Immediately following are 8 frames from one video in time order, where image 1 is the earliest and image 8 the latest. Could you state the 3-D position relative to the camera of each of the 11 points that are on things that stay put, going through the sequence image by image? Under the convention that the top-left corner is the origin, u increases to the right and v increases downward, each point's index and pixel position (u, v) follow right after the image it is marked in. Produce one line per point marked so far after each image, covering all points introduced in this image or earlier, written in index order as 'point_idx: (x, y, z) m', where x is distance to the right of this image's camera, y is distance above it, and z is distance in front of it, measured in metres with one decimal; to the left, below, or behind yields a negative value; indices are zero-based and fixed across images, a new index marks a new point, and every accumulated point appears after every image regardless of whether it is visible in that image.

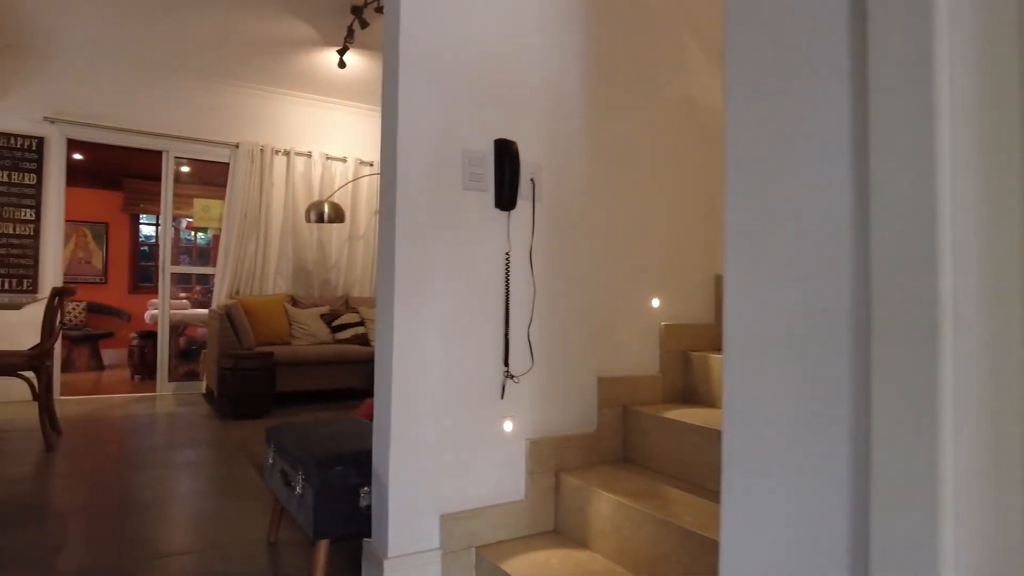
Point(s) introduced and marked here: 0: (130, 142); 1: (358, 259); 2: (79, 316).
0: (-2.8, +1.1, +4.8) m
1: (-1.3, +0.3, +5.6) m
2: (-4.4, -0.3, +6.7) m
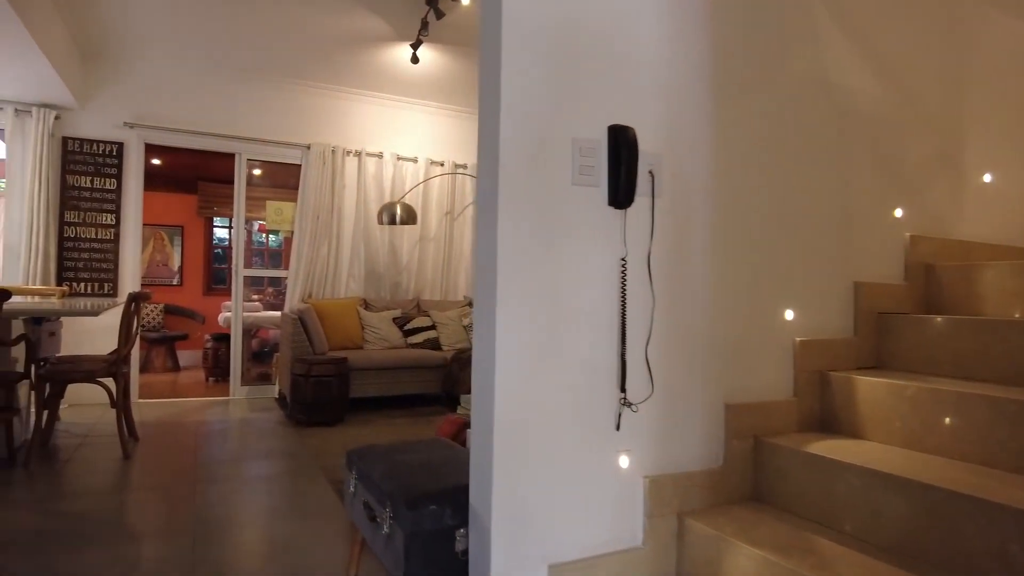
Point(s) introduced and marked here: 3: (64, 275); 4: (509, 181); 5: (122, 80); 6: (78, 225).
0: (-2.2, +1.0, +4.8) m
1: (-0.7, +0.2, +5.4) m
2: (-3.6, -0.3, +6.8) m
3: (-3.1, +0.1, +4.5) m
4: (0.0, +0.2, +1.3) m
5: (-2.7, +1.4, +4.6) m
6: (-3.0, +0.4, +4.5) m
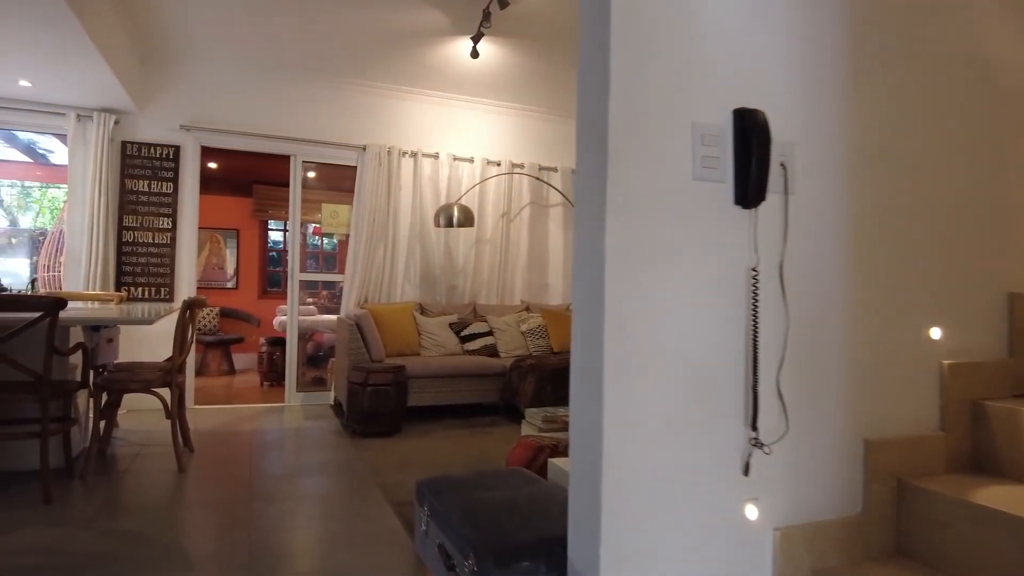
0: (-1.8, +1.0, +4.7) m
1: (-0.2, +0.2, +5.3) m
2: (-3.1, -0.3, +6.8) m
3: (-2.6, 0.0, +4.4) m
4: (+0.2, +0.2, +1.1) m
5: (-2.3, +1.4, +4.5) m
6: (-2.6, +0.4, +4.5) m
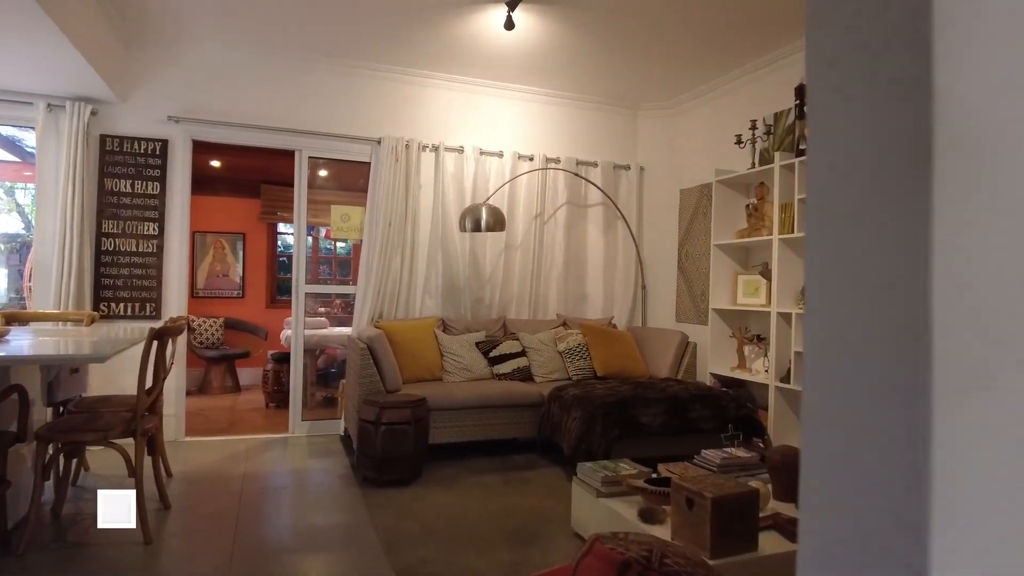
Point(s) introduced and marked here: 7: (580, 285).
0: (-1.6, +0.9, +4.1) m
1: (0.0, +0.1, +4.6) m
2: (-2.8, -0.4, +6.2) m
3: (-2.4, 0.0, +3.9) m
4: (+0.3, +0.1, +0.5) m
5: (-2.1, +1.3, +3.9) m
6: (-2.3, +0.3, +3.9) m
7: (+0.5, 0.0, +4.8) m
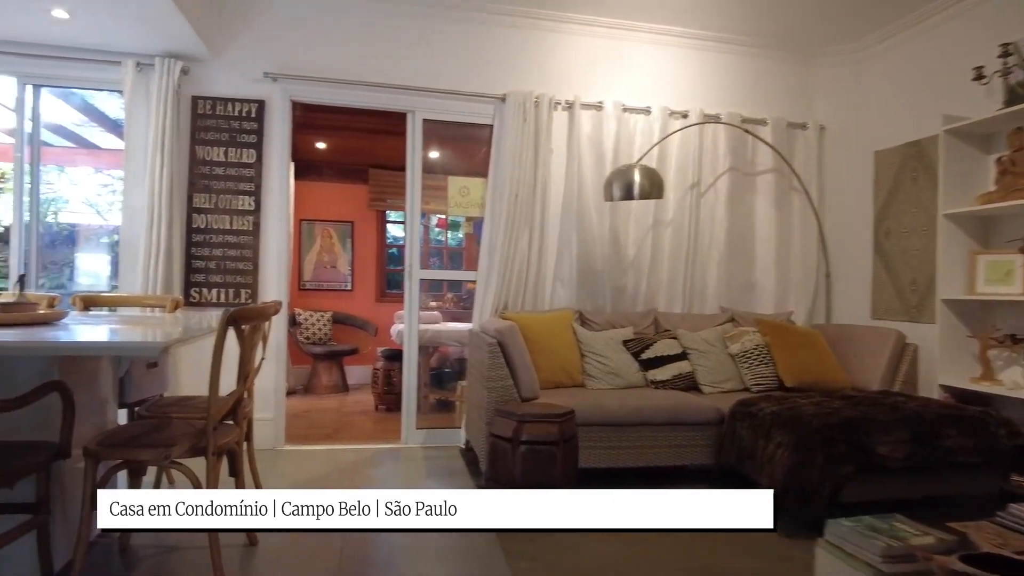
0: (-0.8, +1.0, +3.5) m
1: (+0.9, +0.2, +3.8) m
2: (-1.7, -0.4, +5.8) m
3: (-1.7, 0.0, +3.4) m
4: (+0.5, +0.2, -0.4) m
5: (-1.3, +1.4, +3.4) m
6: (-1.6, +0.4, +3.4) m
7: (+1.4, +0.1, +3.9) m
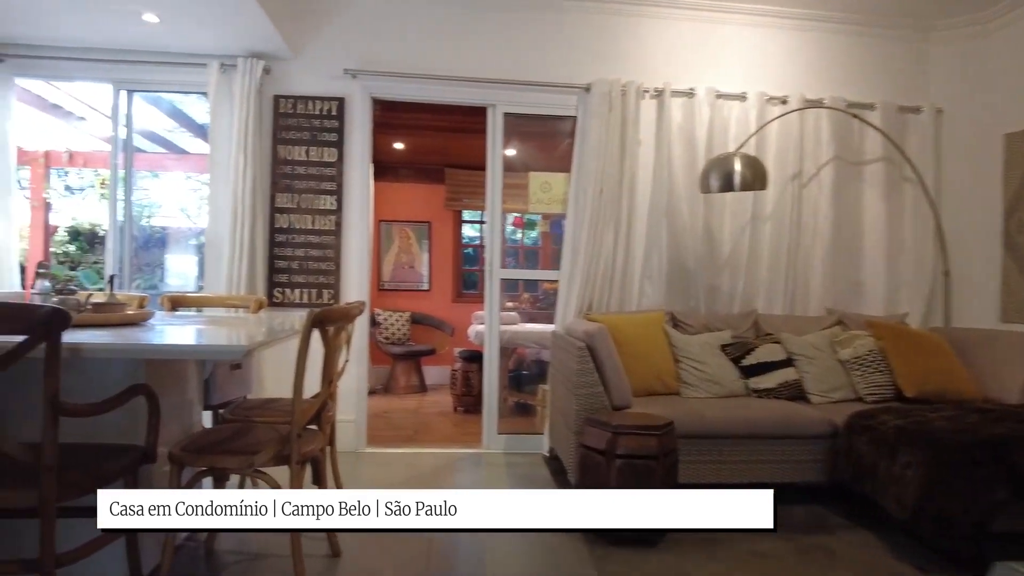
0: (-0.3, +1.0, +3.4) m
1: (+1.3, +0.2, +3.5) m
2: (-1.0, -0.4, +5.8) m
3: (-1.2, 0.0, +3.4) m
4: (+0.6, +0.2, -0.6) m
5: (-0.9, +1.4, +3.4) m
6: (-1.1, +0.4, +3.4) m
7: (+1.8, +0.1, +3.6) m
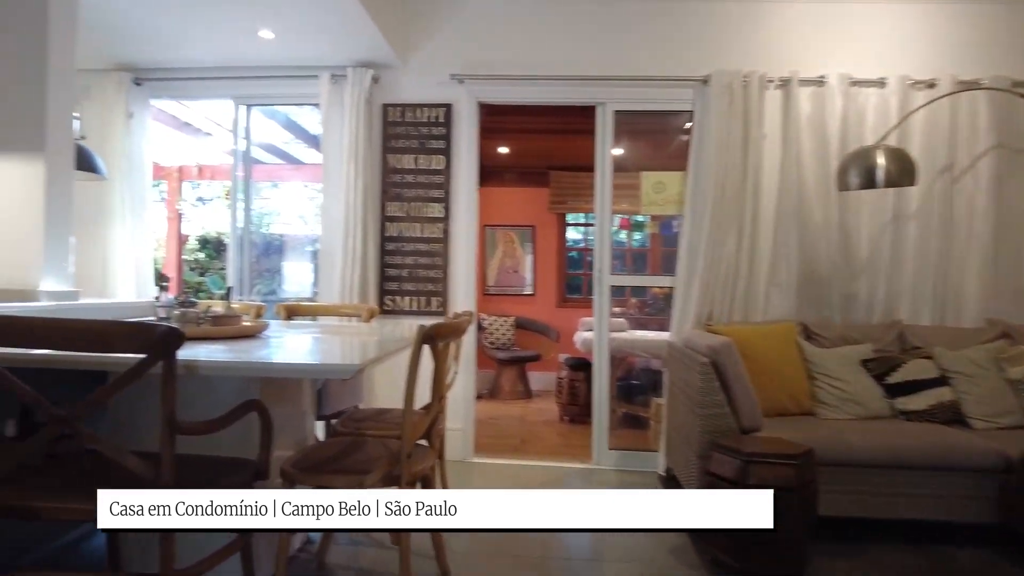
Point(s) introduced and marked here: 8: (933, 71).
0: (+0.2, +1.0, +3.3) m
1: (+1.9, +0.2, +3.1) m
2: (-0.1, -0.4, +5.7) m
3: (-0.7, 0.0, +3.4) m
4: (+0.5, +0.2, -0.8) m
5: (-0.3, +1.4, +3.3) m
6: (-0.6, +0.3, +3.4) m
7: (+2.4, +0.1, +3.1) m
8: (+2.1, +1.1, +3.2) m
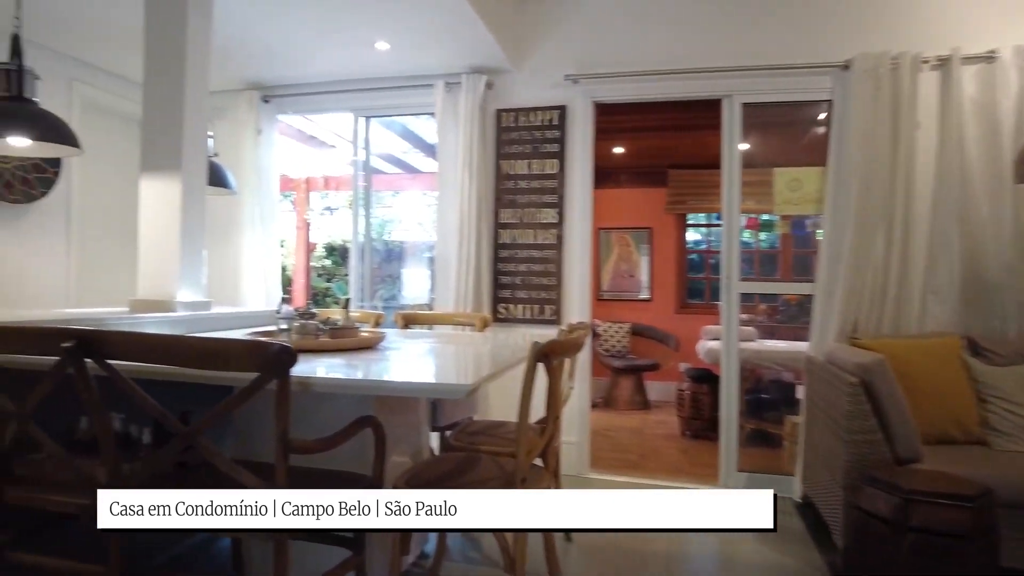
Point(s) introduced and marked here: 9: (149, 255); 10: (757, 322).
0: (+0.8, +0.9, +3.1) m
1: (+2.4, +0.1, +2.6) m
2: (+0.9, -0.5, +5.5) m
3: (-0.1, 0.0, +3.3) m
4: (+0.3, +0.1, -1.0) m
5: (+0.2, +1.3, +3.2) m
6: (0.0, +0.3, +3.3) m
7: (+2.9, 0.0, +2.5) m
8: (+2.6, +1.0, +2.7) m
9: (-1.5, +0.1, +2.7) m
10: (+1.2, -0.2, +3.2) m
